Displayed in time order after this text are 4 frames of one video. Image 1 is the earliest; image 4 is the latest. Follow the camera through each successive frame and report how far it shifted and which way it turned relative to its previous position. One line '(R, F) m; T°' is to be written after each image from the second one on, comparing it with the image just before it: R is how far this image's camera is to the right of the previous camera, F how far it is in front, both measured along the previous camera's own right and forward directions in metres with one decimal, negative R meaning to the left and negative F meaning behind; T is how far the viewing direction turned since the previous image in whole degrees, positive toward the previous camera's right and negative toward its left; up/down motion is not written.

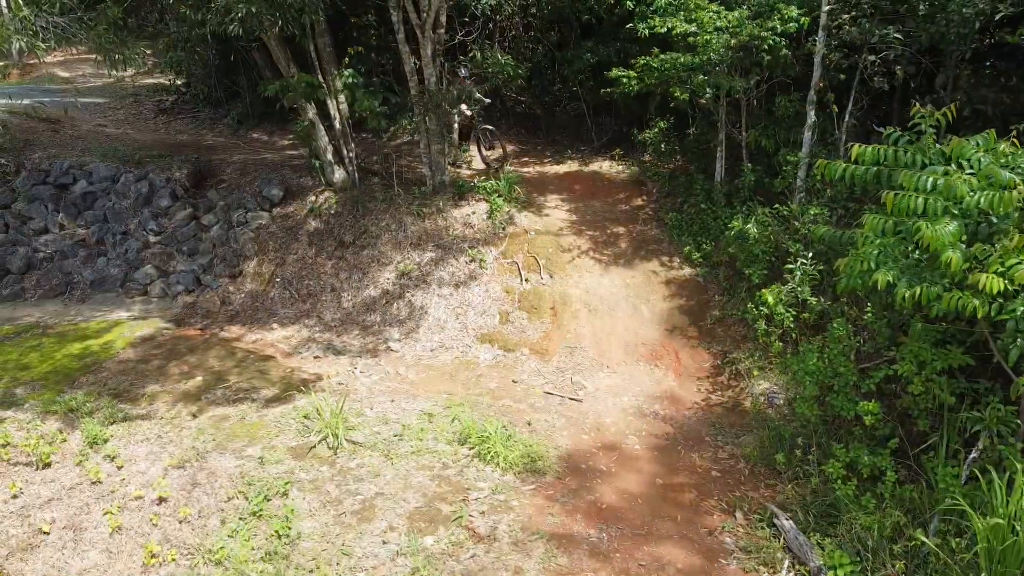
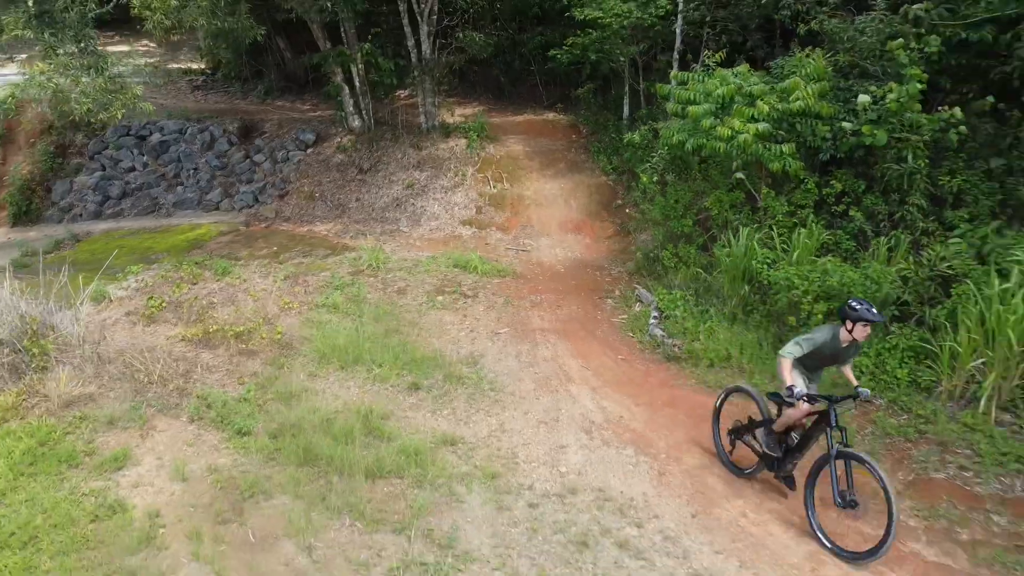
(0.0, -3.6) m; +2°
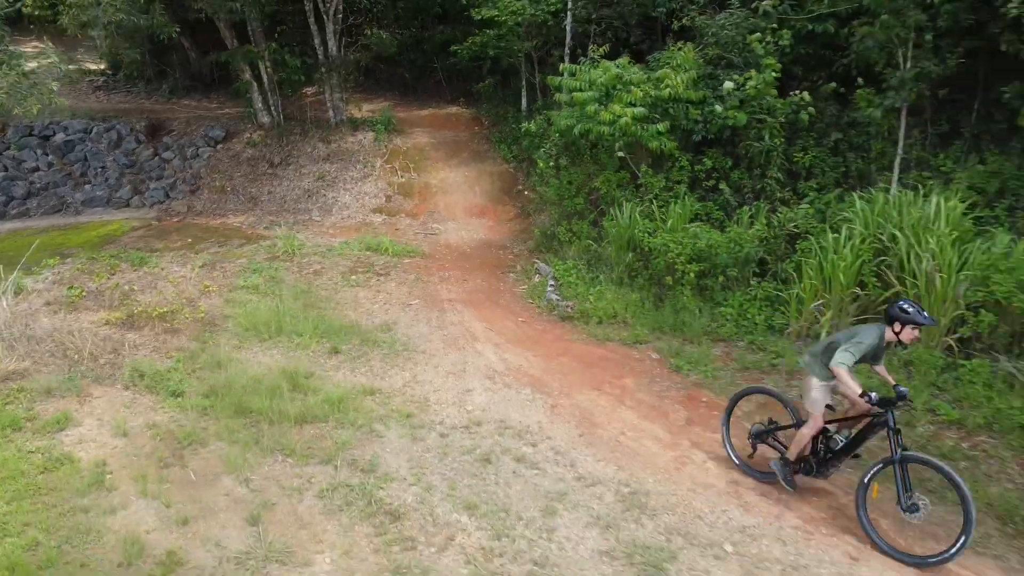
(0.0, -0.7) m; +6°
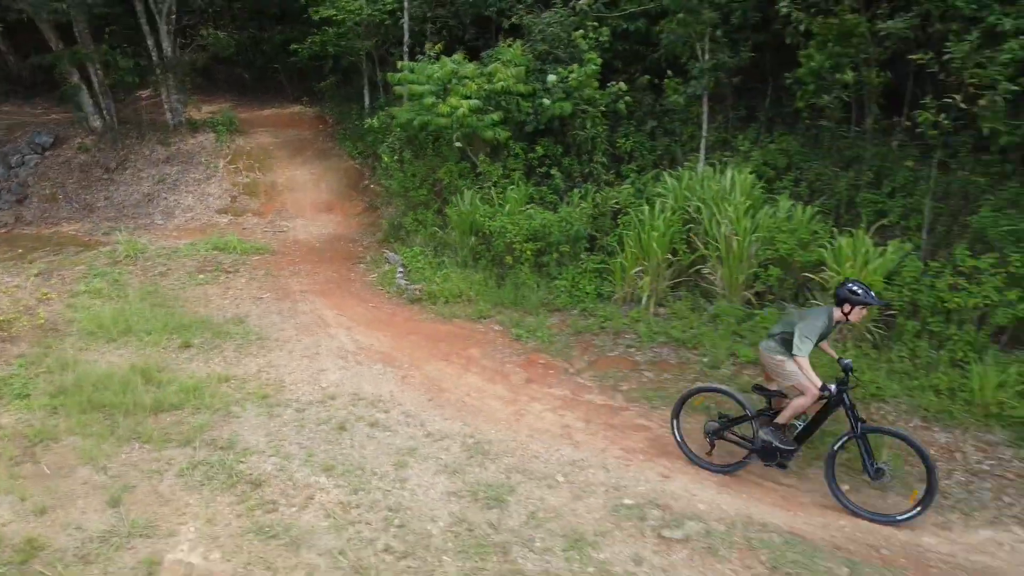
(+0.1, -0.5) m; +10°
